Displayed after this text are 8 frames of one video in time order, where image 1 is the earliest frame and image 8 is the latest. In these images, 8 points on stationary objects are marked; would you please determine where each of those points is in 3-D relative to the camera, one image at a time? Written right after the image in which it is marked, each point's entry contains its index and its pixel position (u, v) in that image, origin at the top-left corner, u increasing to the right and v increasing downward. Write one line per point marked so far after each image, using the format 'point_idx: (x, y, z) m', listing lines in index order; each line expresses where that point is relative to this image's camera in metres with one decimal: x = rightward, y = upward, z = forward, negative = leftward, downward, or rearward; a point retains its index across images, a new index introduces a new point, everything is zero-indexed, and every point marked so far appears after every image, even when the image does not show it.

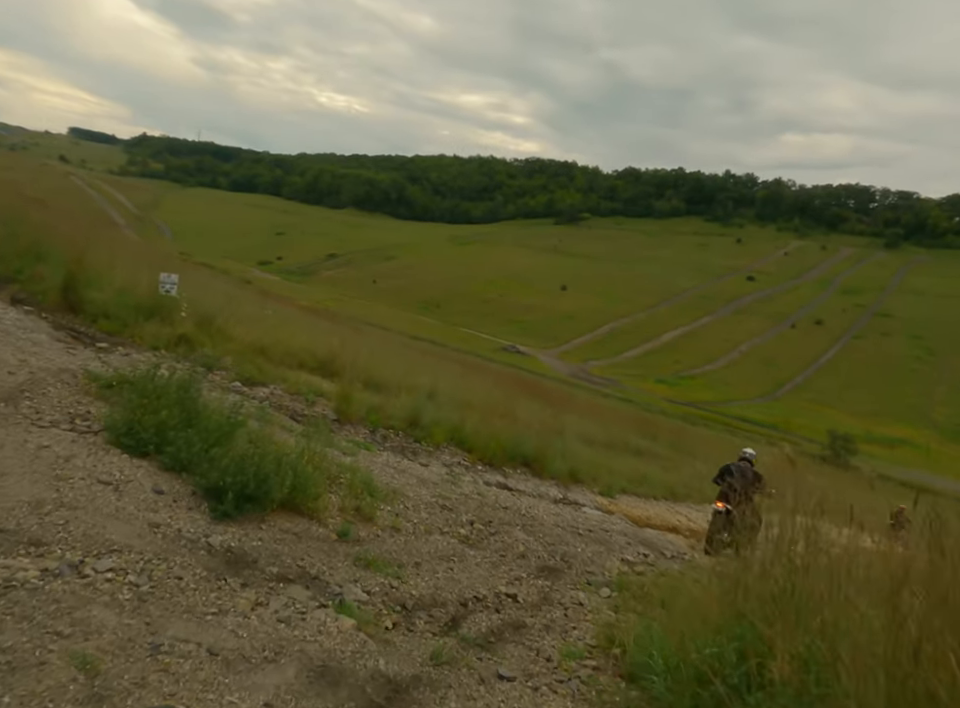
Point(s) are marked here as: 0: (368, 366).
0: (-2.3, -0.2, +14.5) m
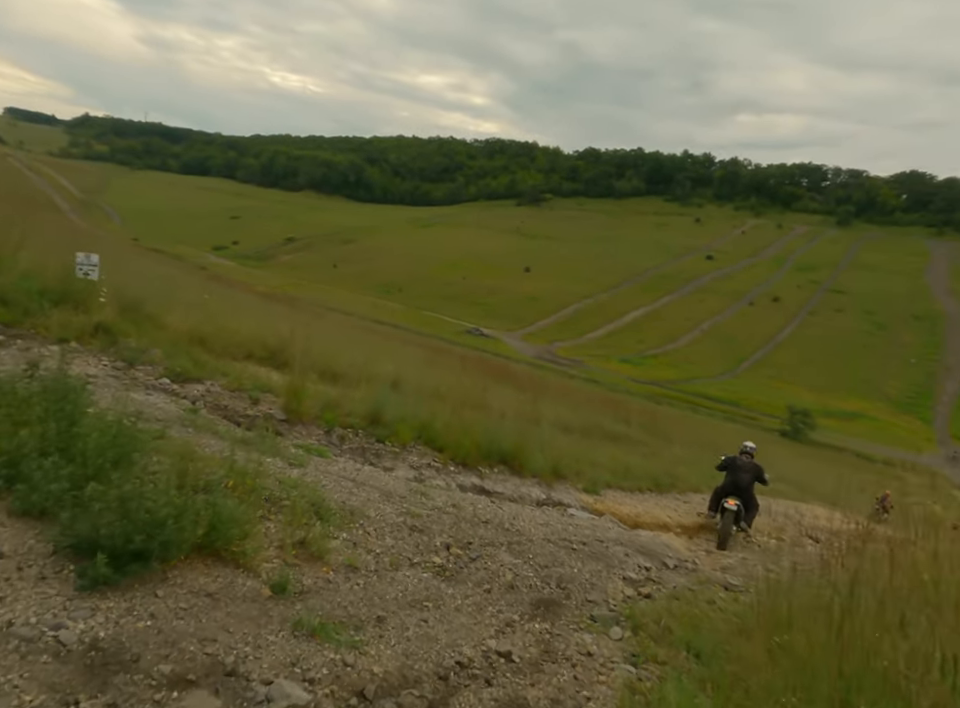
0: (-2.8, 0.0, +13.2) m
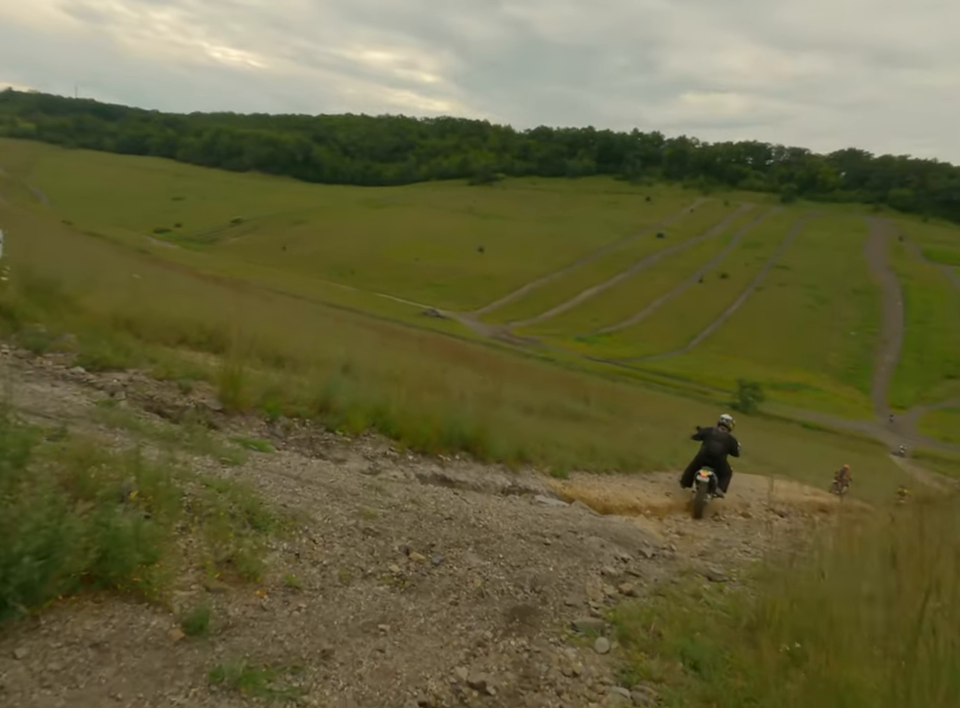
0: (-3.6, +0.3, +12.3) m
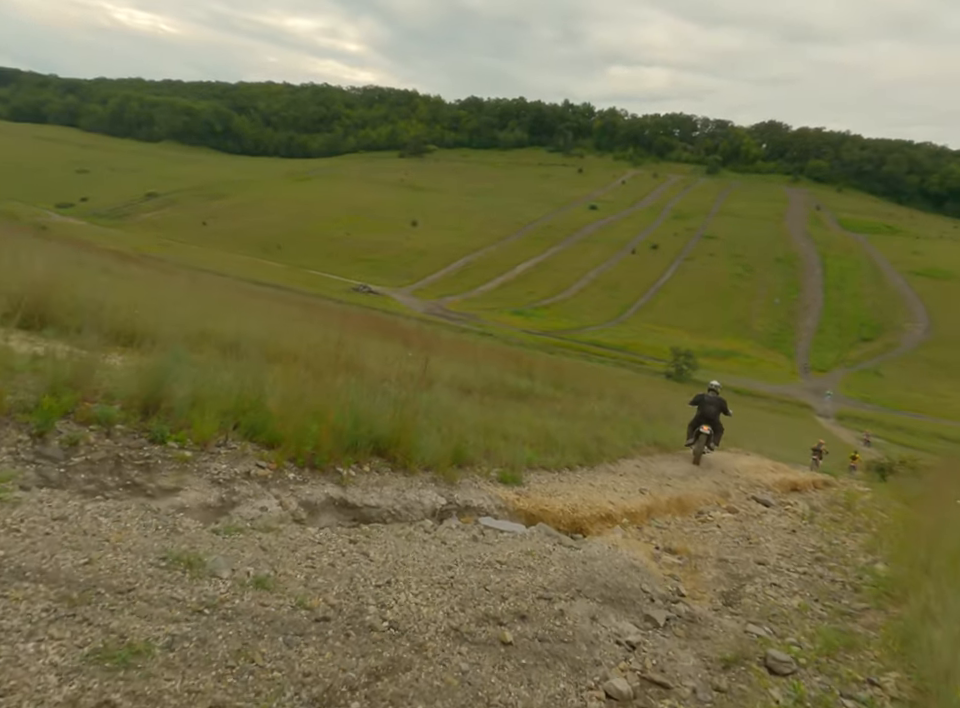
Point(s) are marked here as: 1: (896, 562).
0: (-4.6, +0.6, +9.2) m
1: (+4.6, -2.3, +7.9) m
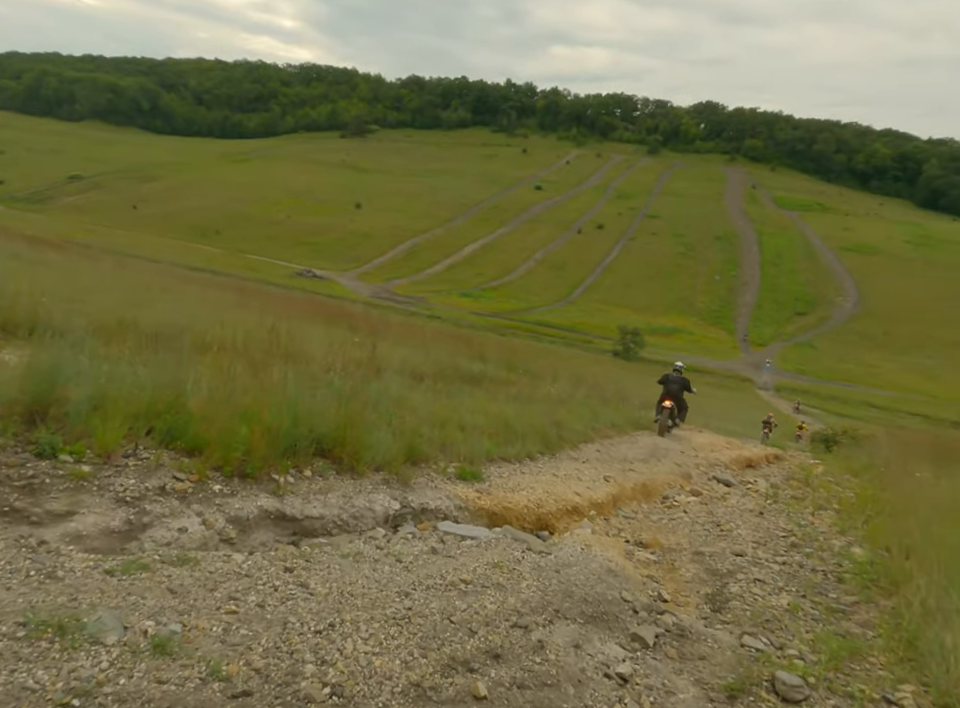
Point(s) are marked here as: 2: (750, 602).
0: (-5.2, +0.6, +8.1) m
1: (+4.1, -2.0, +7.6) m
2: (+1.9, -1.8, +5.1) m
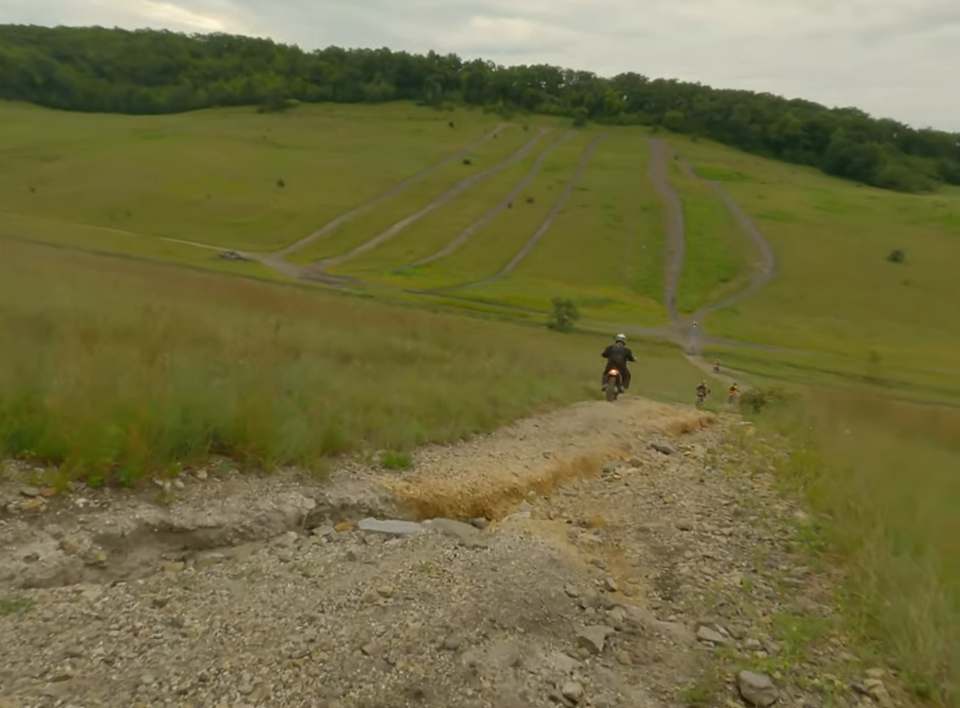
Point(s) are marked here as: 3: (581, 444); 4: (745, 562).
0: (-6.0, +0.7, +7.1) m
1: (+3.5, -1.6, +7.5) m
2: (+1.5, -1.5, +4.7) m
3: (+1.5, -1.3, +10.6) m
4: (+2.0, -1.6, +5.5) m
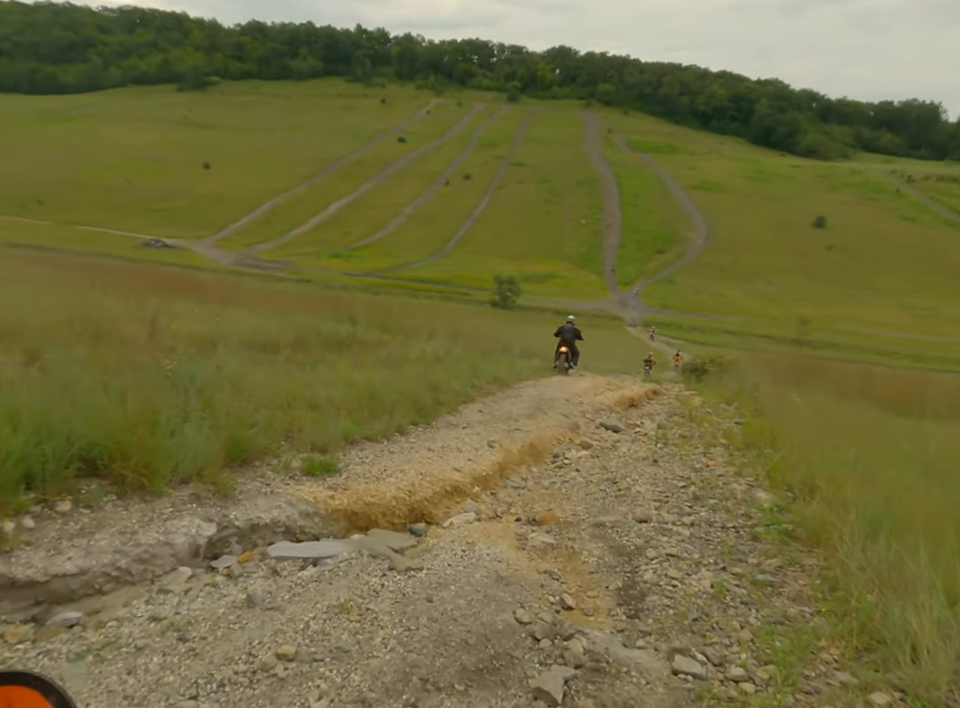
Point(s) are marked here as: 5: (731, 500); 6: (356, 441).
0: (-6.6, +0.5, +5.8) m
1: (+2.9, -1.3, +7.0) m
2: (+1.1, -1.4, +4.1) m
3: (+0.7, -1.0, +10.0) m
4: (+1.6, -1.4, +4.9) m
5: (+2.3, -1.4, +6.7) m
6: (-1.2, -0.8, +6.8) m
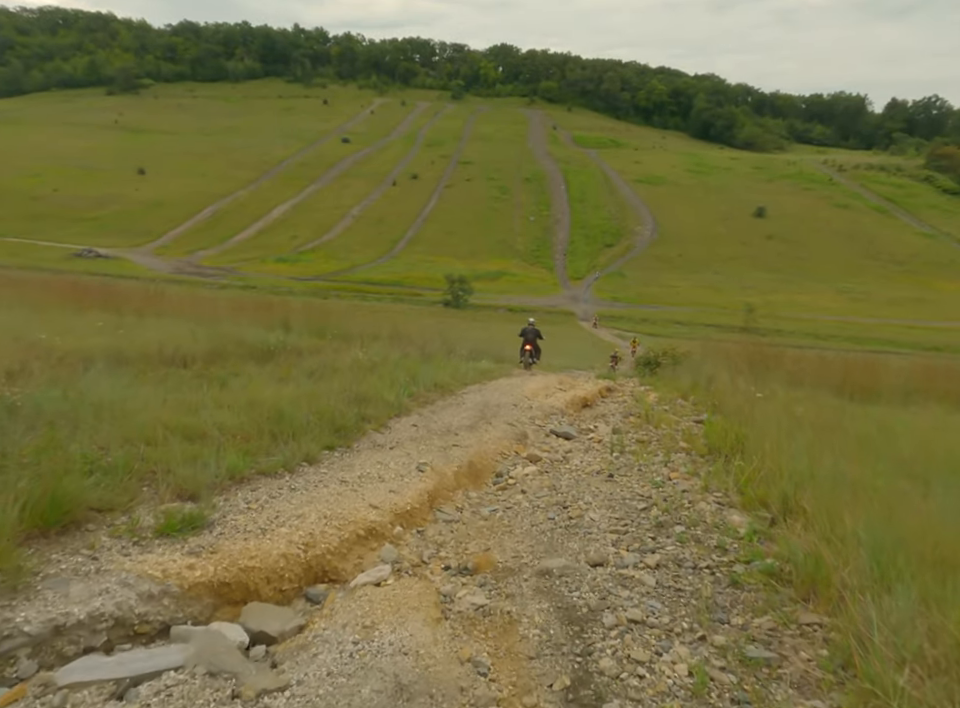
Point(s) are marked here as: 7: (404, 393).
0: (-7.2, +0.1, +4.2) m
1: (+2.2, -1.3, +6.0) m
2: (+0.6, -1.4, +3.0) m
3: (-0.2, -1.1, +8.8) m
4: (+1.1, -1.4, +3.8) m
5: (+1.7, -1.4, +5.6) m
6: (-1.8, -1.0, +5.5) m
7: (-1.2, -0.6, +11.1) m
